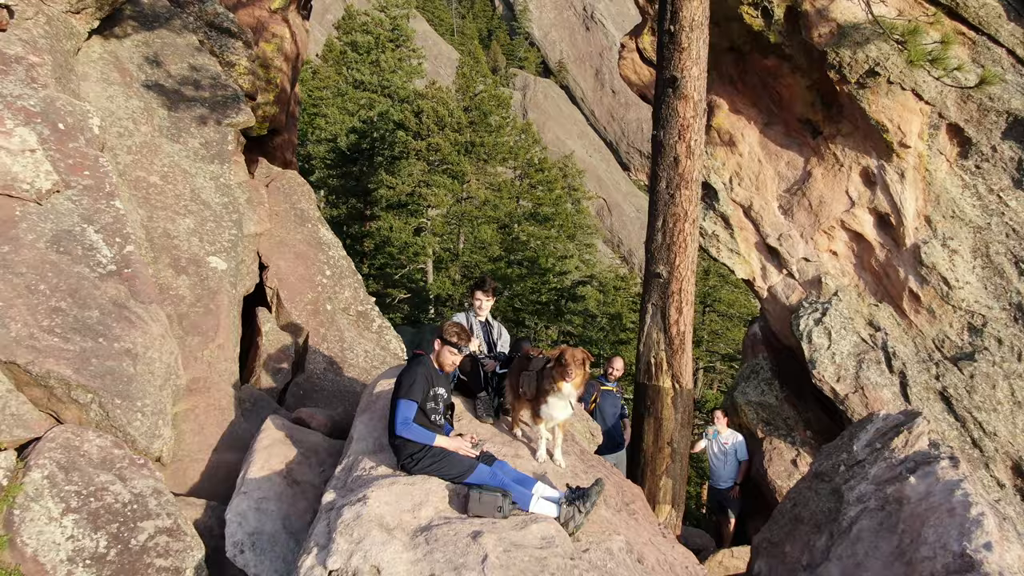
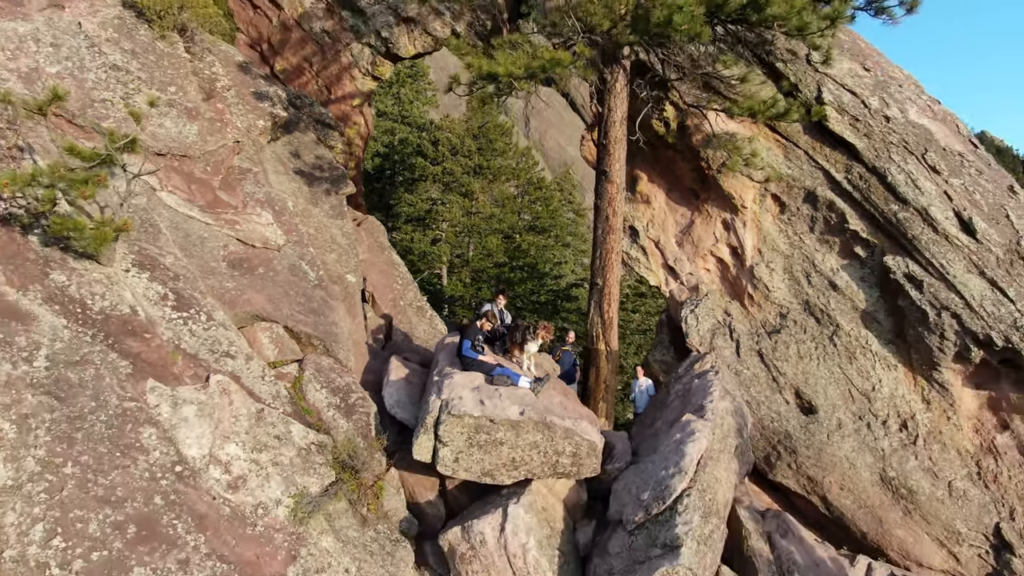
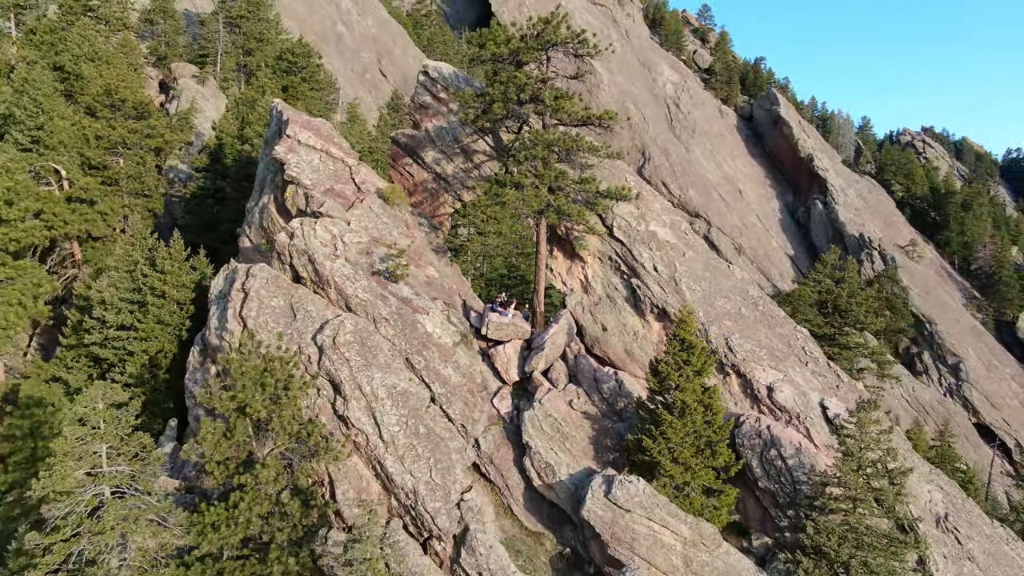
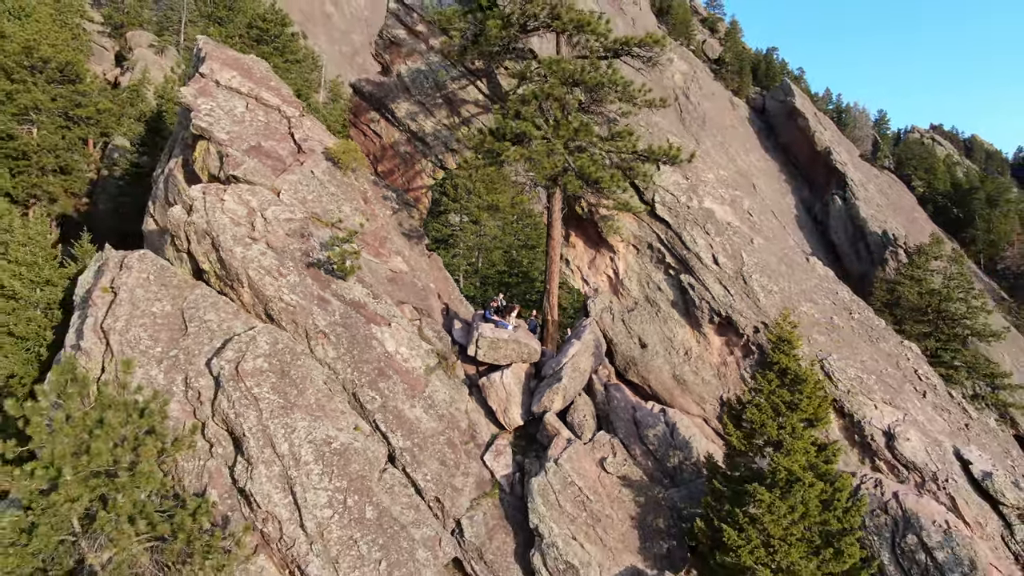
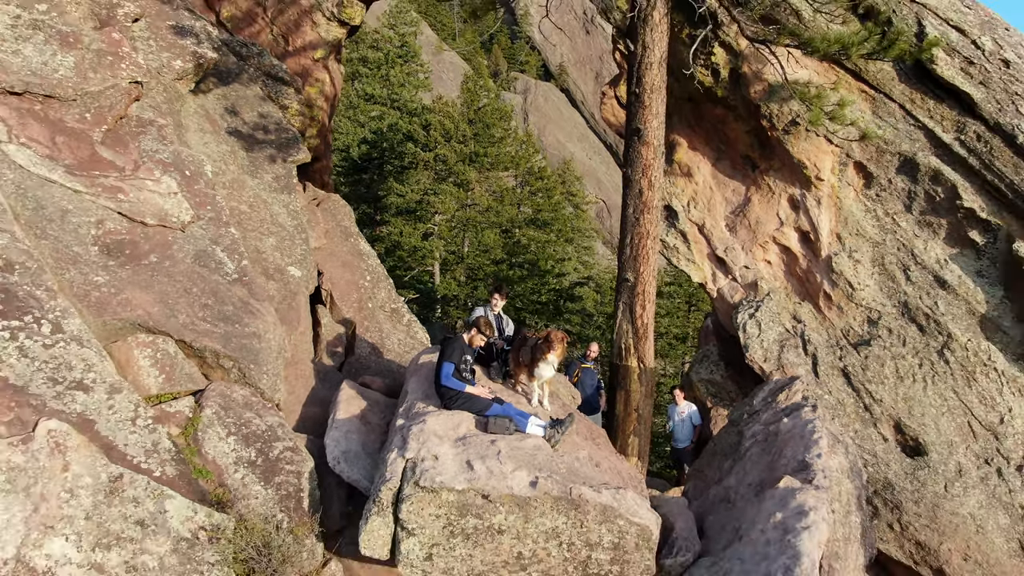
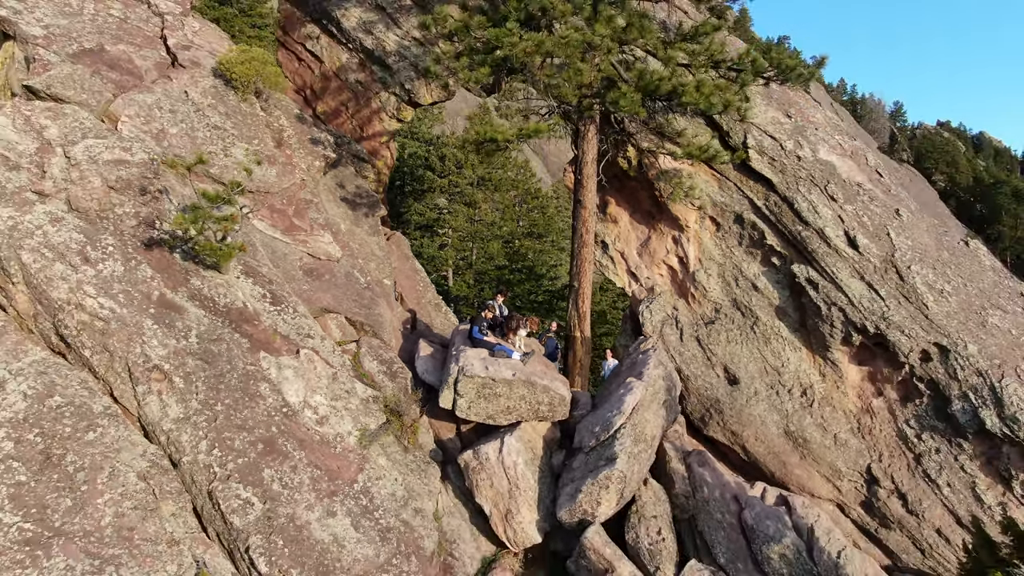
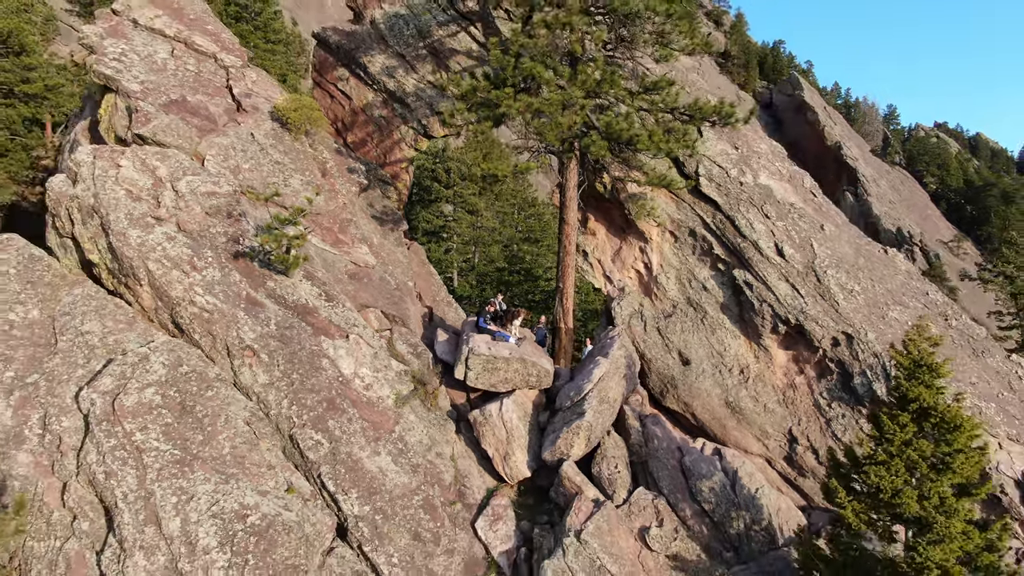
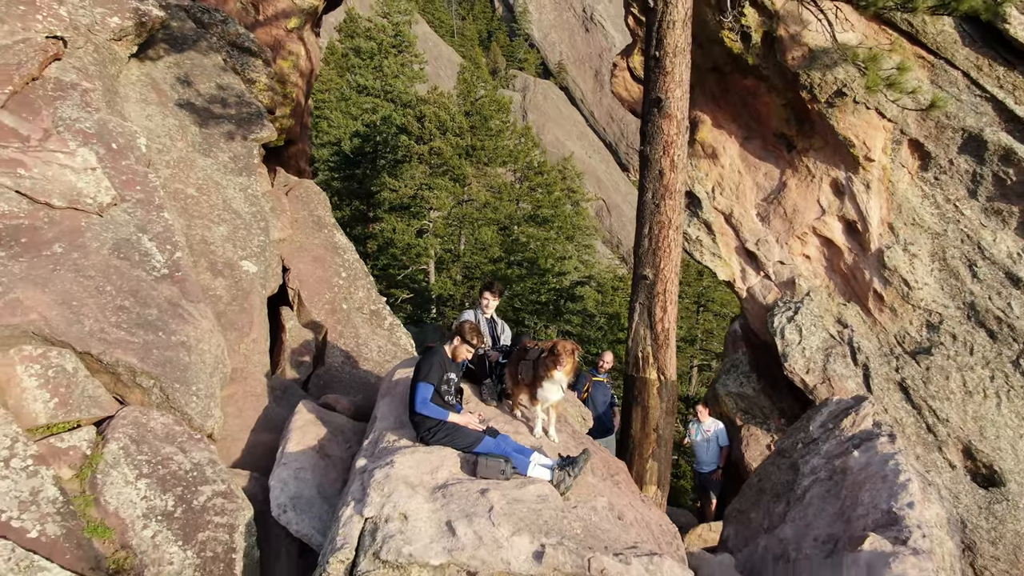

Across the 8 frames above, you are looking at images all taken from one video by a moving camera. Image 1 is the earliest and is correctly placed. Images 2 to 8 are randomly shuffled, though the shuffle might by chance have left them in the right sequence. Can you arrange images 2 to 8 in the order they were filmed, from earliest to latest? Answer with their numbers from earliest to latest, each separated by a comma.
8, 5, 2, 6, 7, 4, 3
